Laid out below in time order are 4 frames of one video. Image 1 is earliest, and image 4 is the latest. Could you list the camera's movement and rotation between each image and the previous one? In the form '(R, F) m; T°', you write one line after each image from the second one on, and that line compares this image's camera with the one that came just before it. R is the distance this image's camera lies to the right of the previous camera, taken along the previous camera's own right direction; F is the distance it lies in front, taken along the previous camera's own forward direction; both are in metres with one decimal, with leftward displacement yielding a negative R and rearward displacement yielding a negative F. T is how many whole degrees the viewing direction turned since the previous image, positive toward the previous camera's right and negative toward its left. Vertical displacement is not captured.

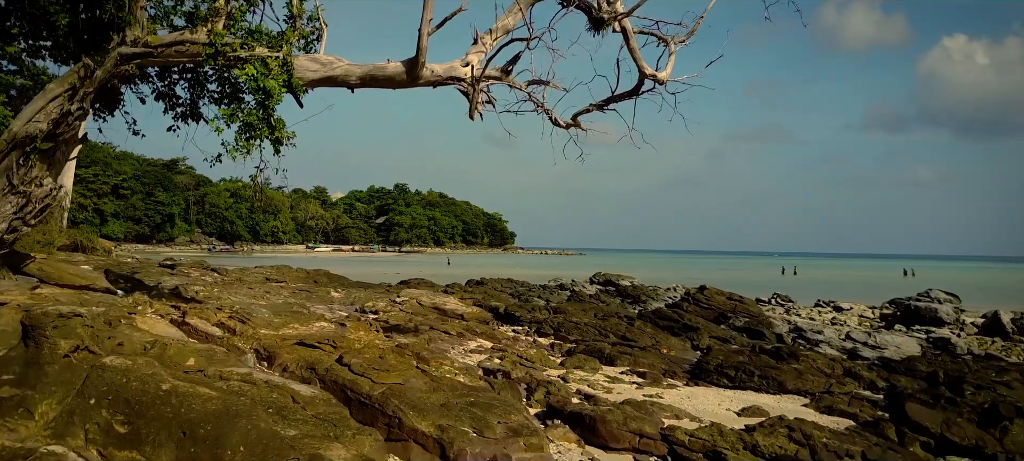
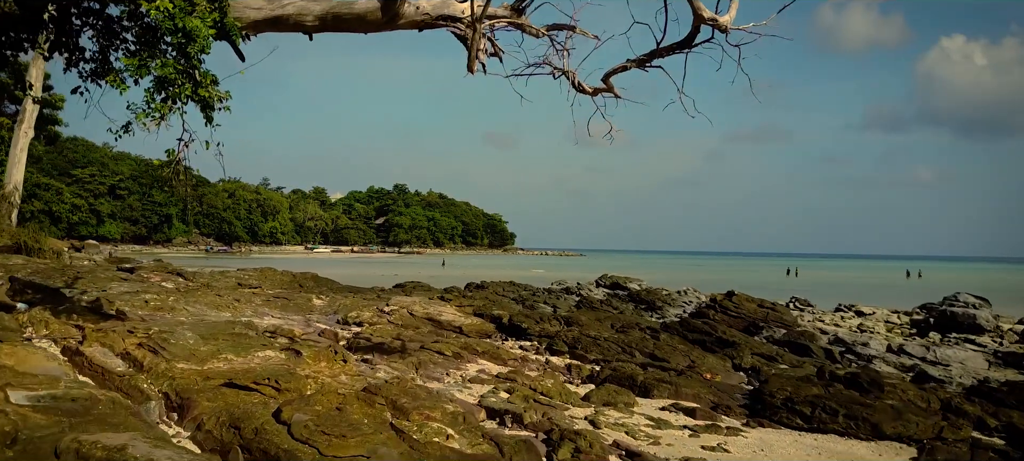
(-0.2, +3.1) m; 0°
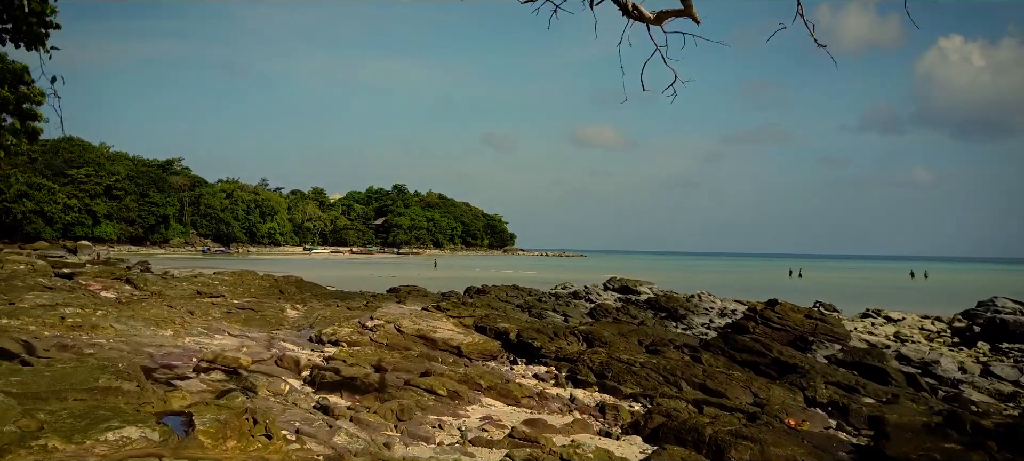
(-0.3, +3.5) m; 0°
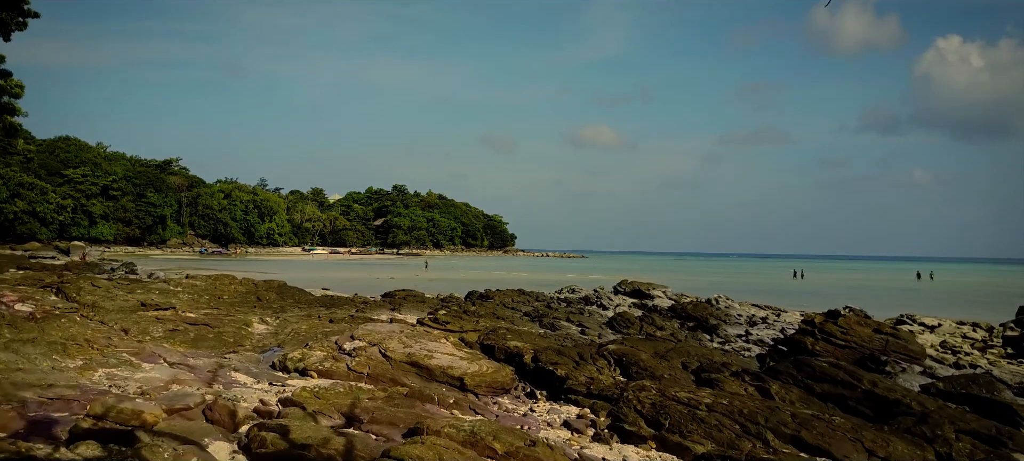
(-0.4, +3.5) m; 0°
